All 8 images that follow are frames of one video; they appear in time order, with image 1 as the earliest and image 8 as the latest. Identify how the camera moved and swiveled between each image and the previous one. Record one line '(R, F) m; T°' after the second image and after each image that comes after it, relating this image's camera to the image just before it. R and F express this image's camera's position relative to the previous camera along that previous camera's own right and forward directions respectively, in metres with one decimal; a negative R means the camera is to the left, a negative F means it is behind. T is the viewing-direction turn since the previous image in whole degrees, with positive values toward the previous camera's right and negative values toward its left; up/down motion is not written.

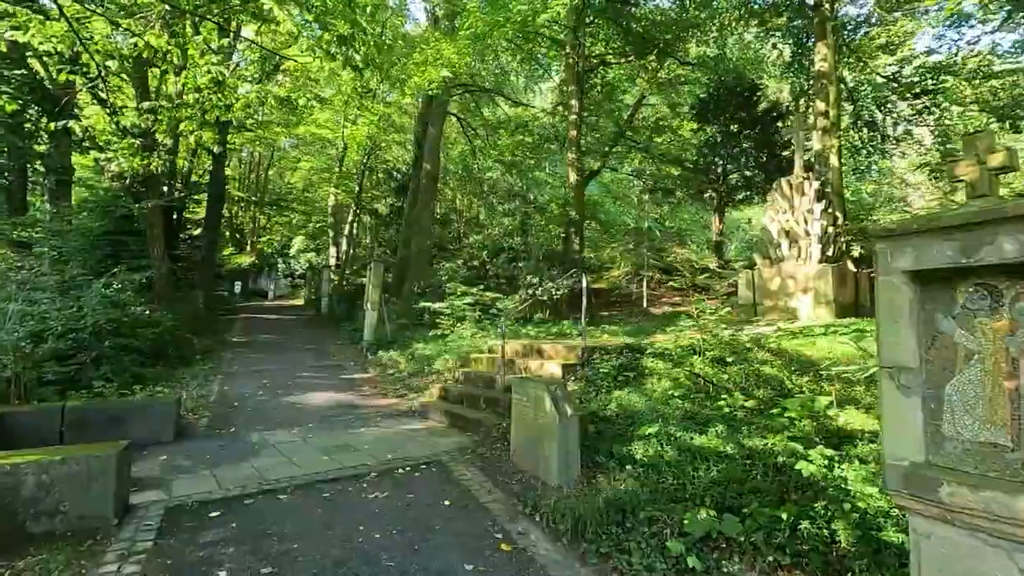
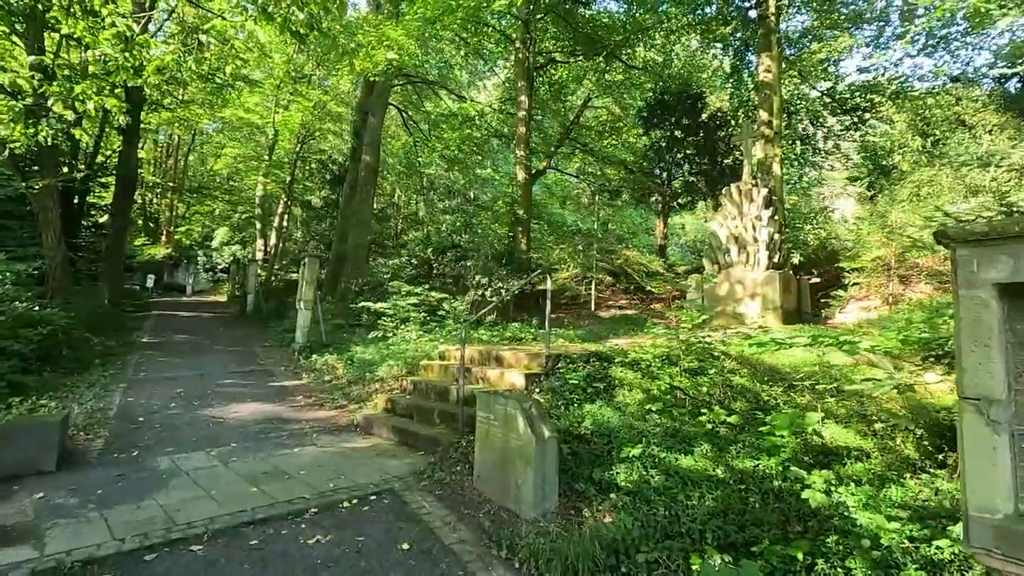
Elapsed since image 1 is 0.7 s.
(-0.2, +0.5) m; +7°
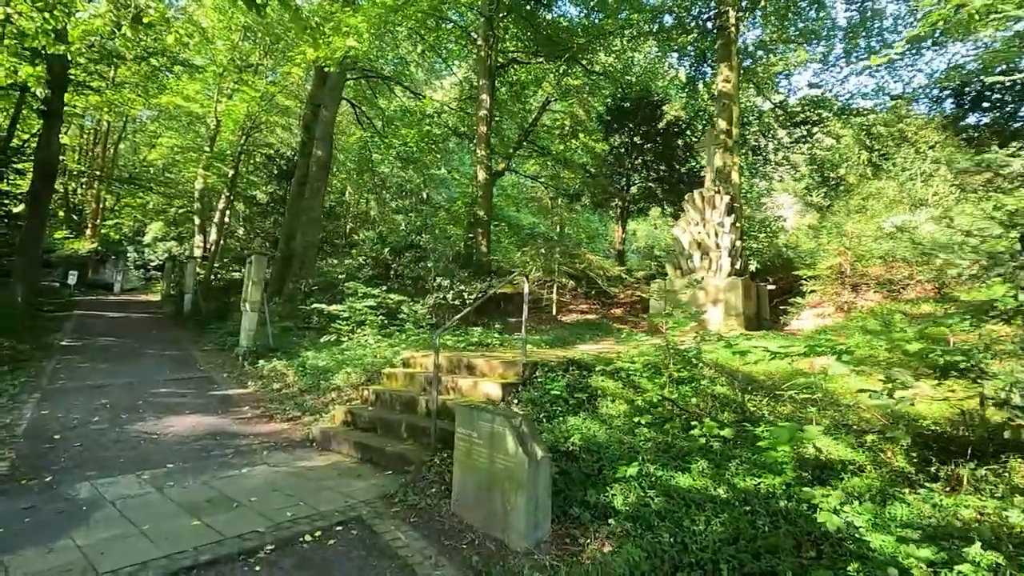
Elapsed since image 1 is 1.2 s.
(-0.2, +0.3) m; +5°
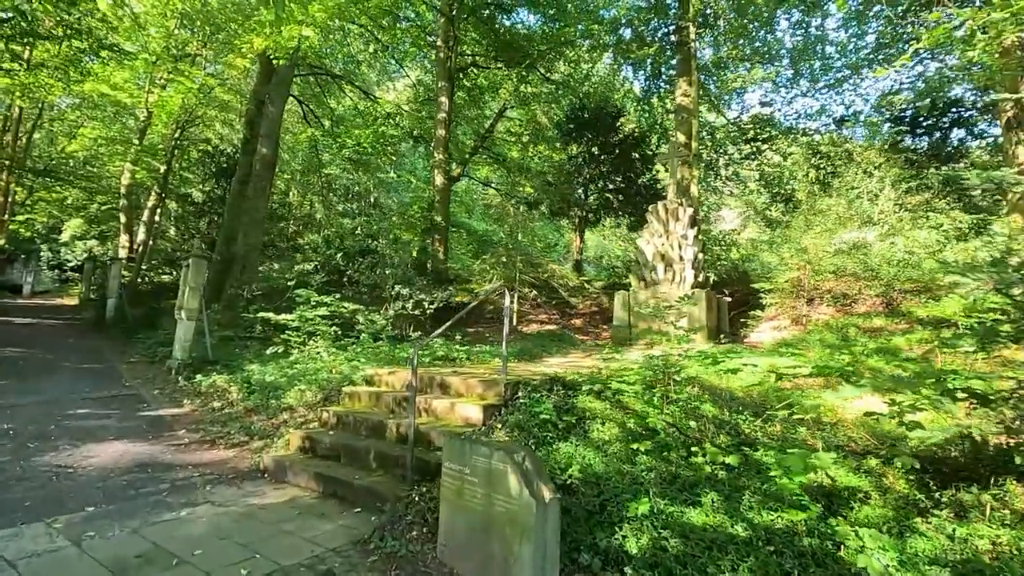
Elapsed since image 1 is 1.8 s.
(-0.3, +0.3) m; +6°
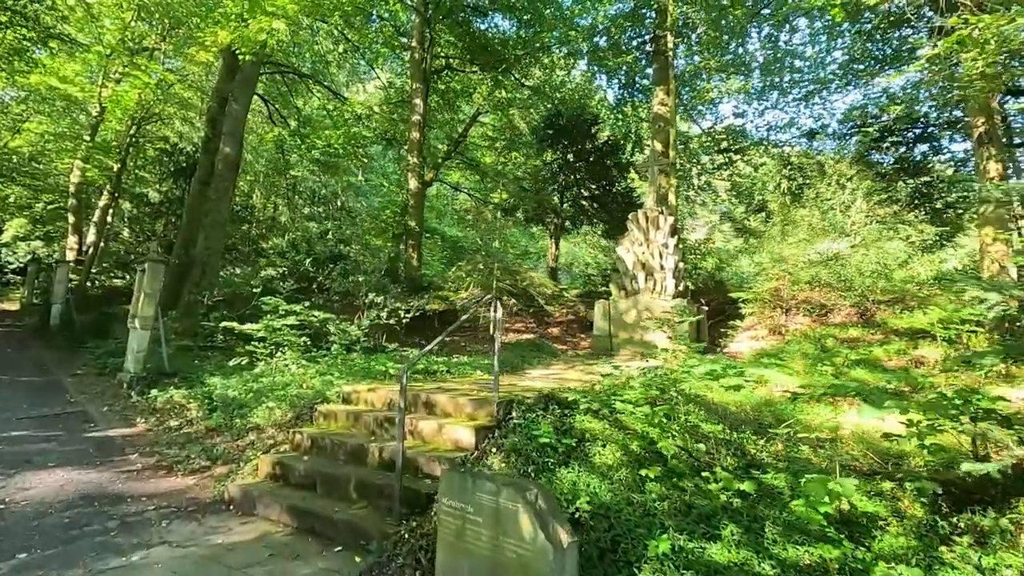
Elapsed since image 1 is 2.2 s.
(-0.2, +0.3) m; +3°
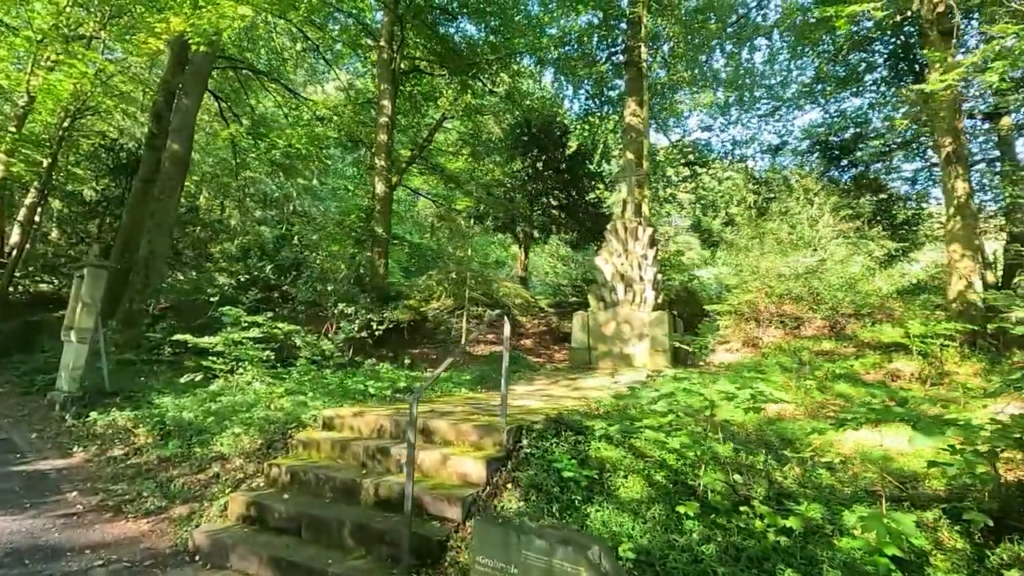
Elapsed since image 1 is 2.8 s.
(-0.3, +0.3) m; +5°
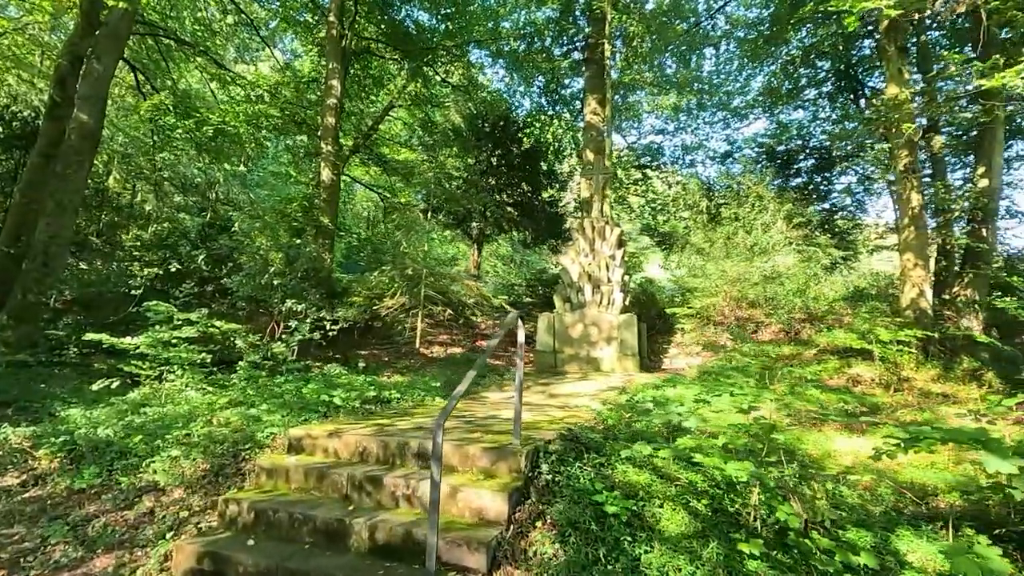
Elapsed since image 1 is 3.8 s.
(-0.5, +0.5) m; +7°
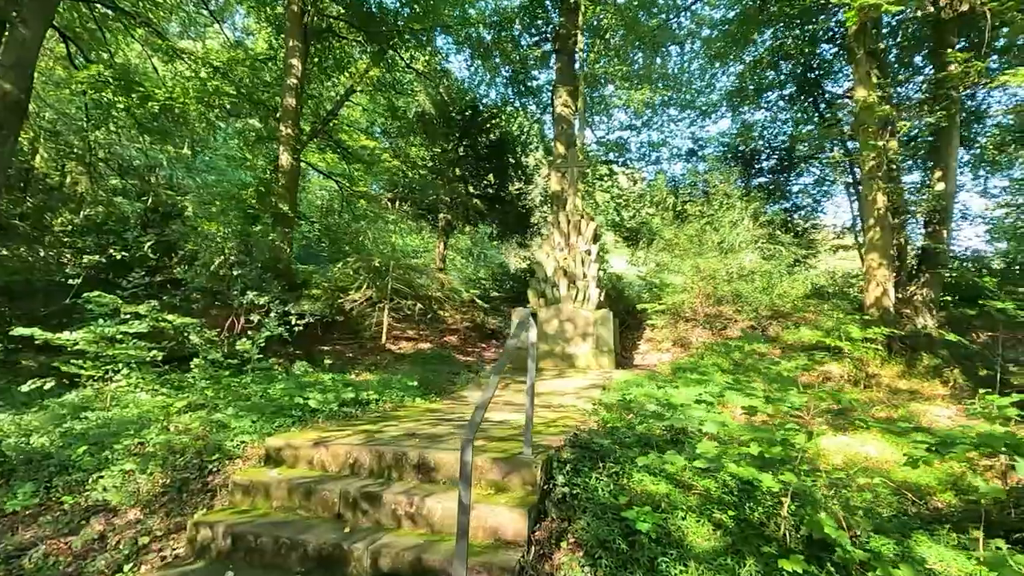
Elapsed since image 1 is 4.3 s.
(-0.3, +0.3) m; +5°
